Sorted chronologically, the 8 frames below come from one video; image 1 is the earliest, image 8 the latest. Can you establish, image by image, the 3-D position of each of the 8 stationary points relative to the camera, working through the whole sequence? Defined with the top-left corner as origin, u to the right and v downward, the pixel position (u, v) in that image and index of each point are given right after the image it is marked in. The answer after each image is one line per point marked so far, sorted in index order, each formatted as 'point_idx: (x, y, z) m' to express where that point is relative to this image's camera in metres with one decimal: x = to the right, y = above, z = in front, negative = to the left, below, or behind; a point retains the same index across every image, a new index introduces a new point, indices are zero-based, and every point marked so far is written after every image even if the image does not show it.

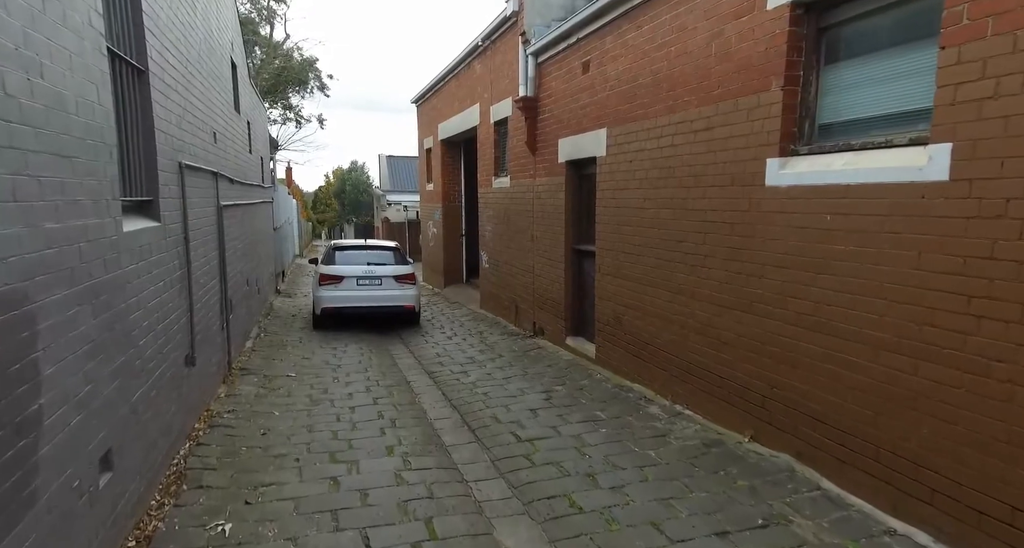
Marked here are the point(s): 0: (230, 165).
0: (-3.6, +1.4, +8.2) m
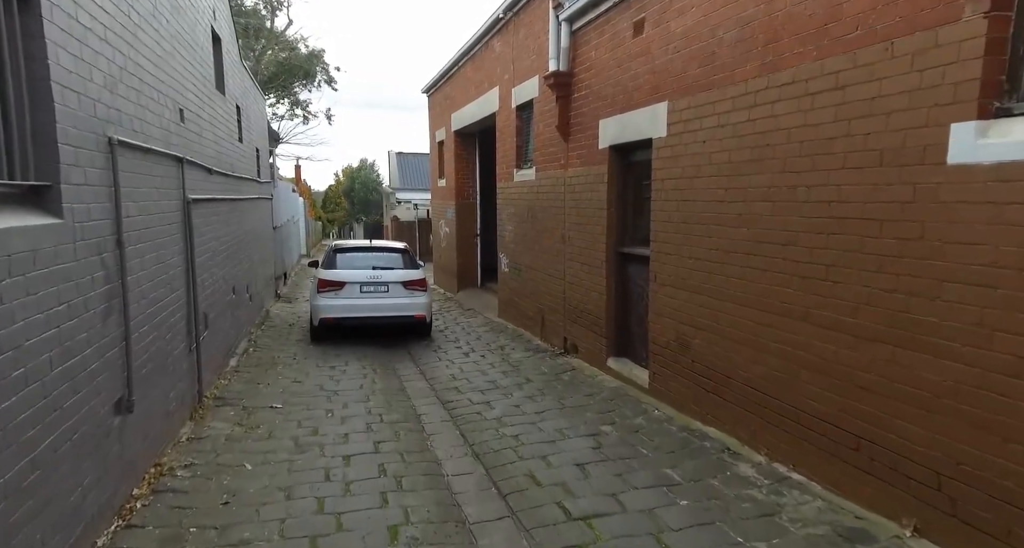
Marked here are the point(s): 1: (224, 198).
0: (-3.3, +1.3, +6.9) m
1: (-3.6, +0.9, +7.8) m
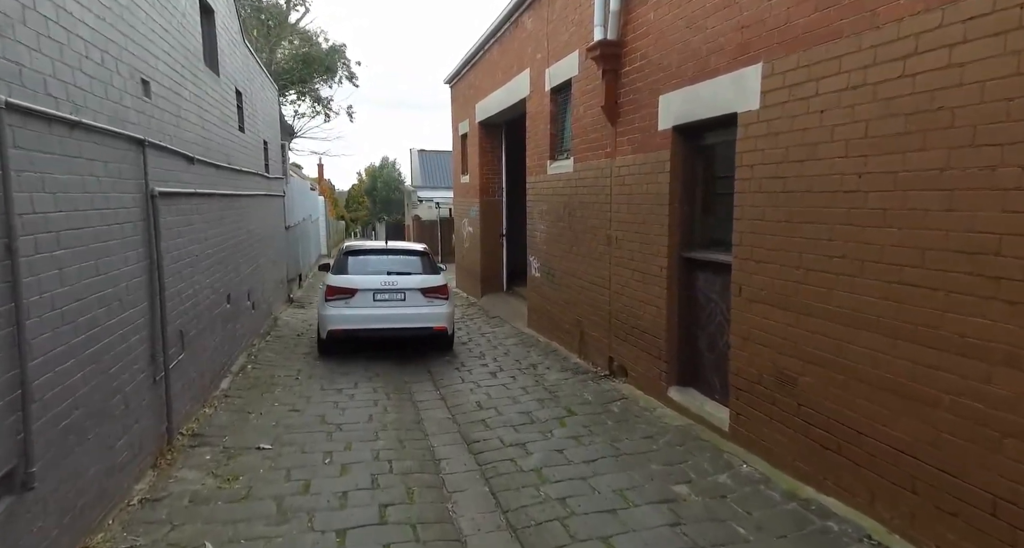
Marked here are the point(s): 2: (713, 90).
0: (-2.9, +1.2, +5.8) m
1: (-3.2, +0.9, +6.8) m
2: (+1.4, +1.3, +4.5) m
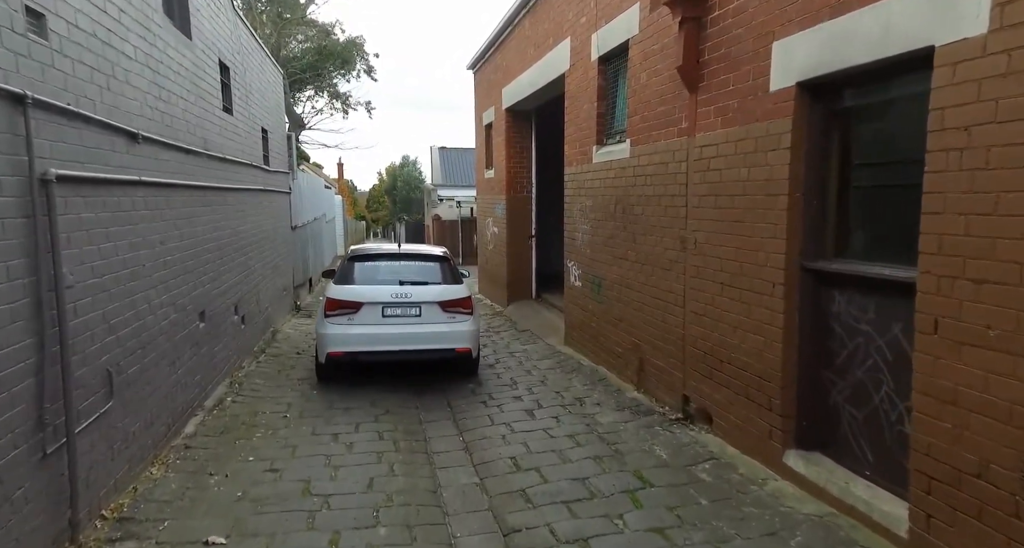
0: (-2.6, +1.1, +4.4) m
1: (-2.8, +0.8, +5.4) m
2: (+1.7, +1.2, +3.0) m
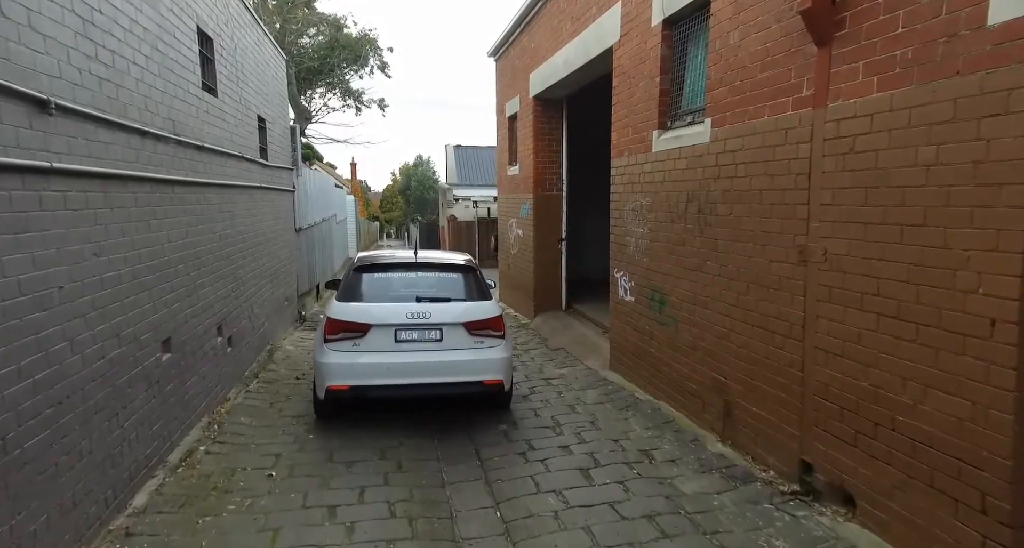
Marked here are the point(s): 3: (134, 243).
0: (-2.3, +1.0, +3.1) m
1: (-2.5, +0.6, +4.1) m
2: (+2.0, +1.1, +1.6) m
3: (-2.5, +0.2, +4.2) m
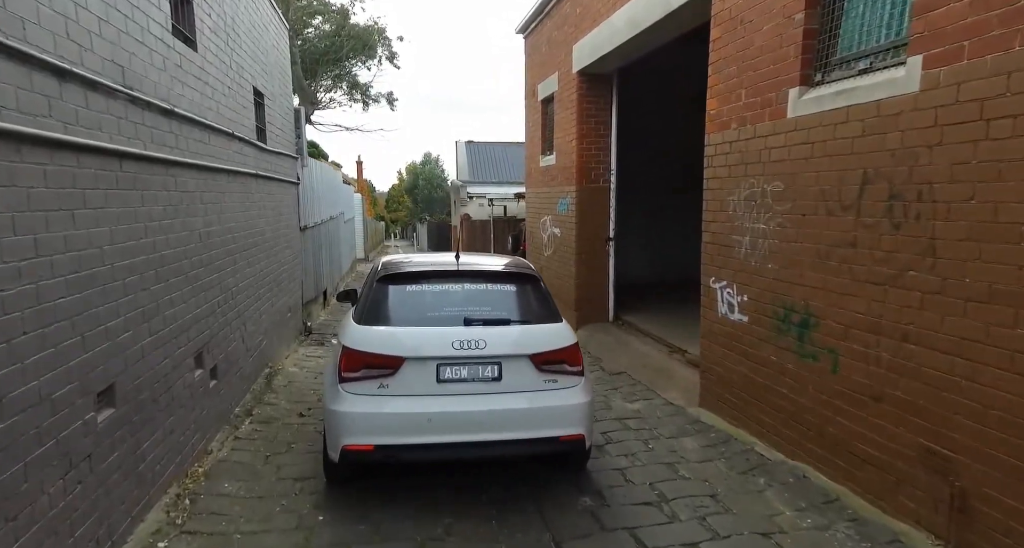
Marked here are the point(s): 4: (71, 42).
0: (-1.7, +0.9, +1.5) m
1: (-1.9, +0.5, +2.5) m
2: (+2.5, +1.0, 0.0) m
3: (-1.9, +0.1, +2.6) m
4: (-2.0, +1.1, +3.0) m
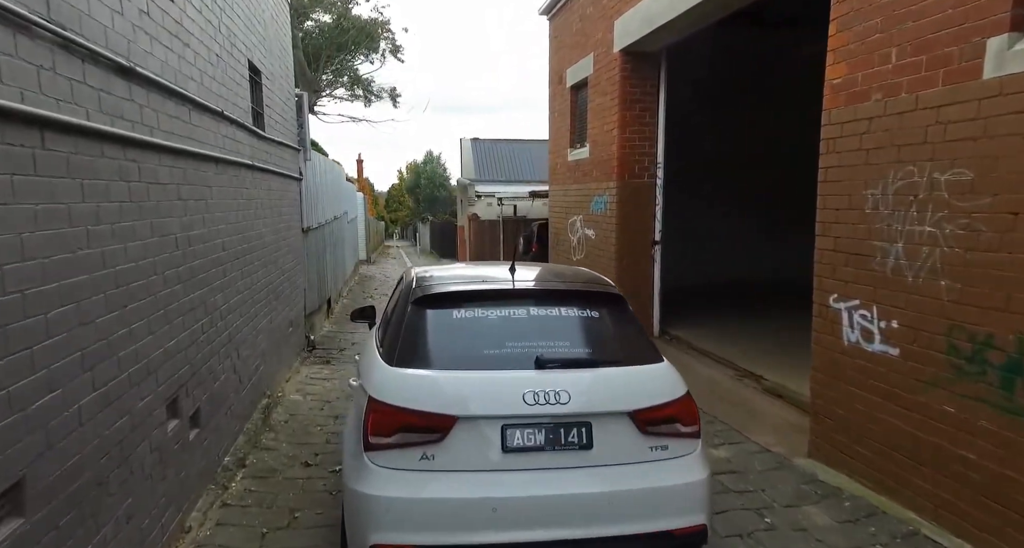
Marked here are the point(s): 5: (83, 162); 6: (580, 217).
0: (-1.3, +0.8, +0.3) m
1: (-1.5, +0.4, +1.3) m
2: (+3.0, +0.9, -1.2) m
3: (-1.5, 0.0, +1.4) m
4: (-1.6, +1.0, +1.8) m
5: (-1.8, +0.5, +2.6) m
6: (+1.1, +0.9, +10.1) m
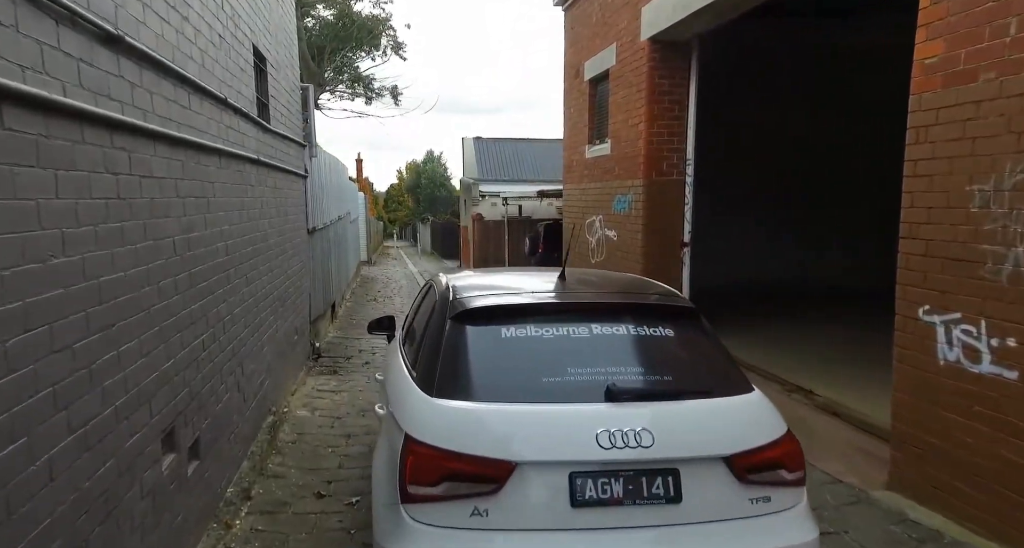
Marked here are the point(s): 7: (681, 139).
0: (-1.0, +0.7, -0.2) m
1: (-1.2, +0.4, +0.8) m
2: (+3.3, +0.8, -1.7) m
3: (-1.2, 0.0, +0.9) m
4: (-1.3, +0.9, +1.2) m
5: (-1.5, +0.4, +2.1) m
6: (+1.3, +0.9, +9.6) m
7: (+2.1, +1.7, +7.9) m
